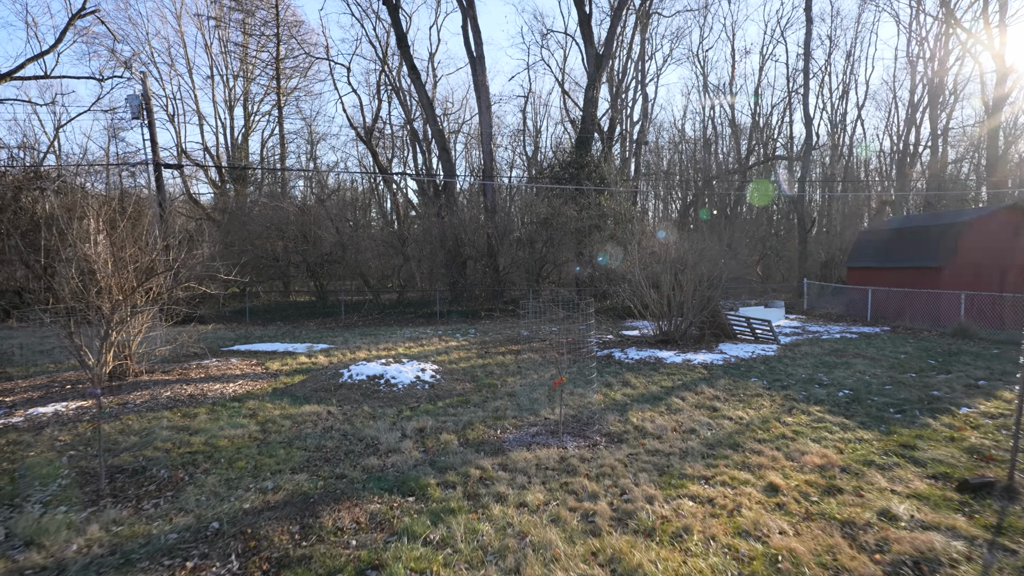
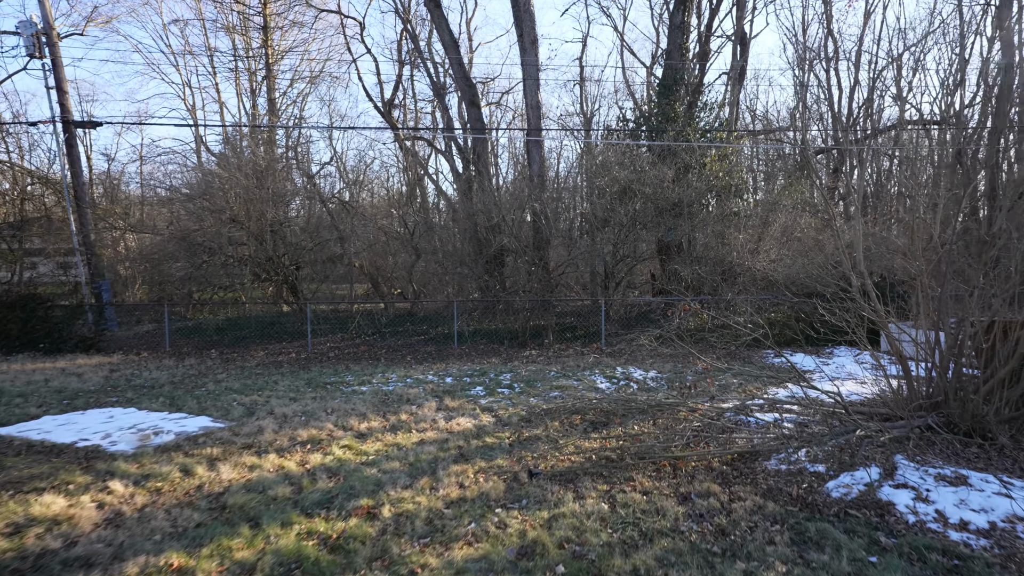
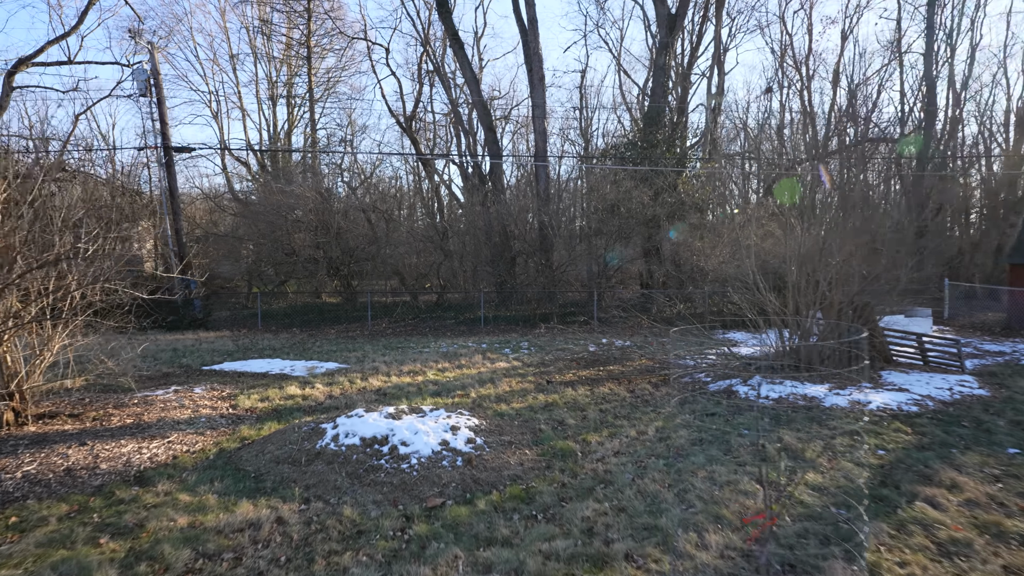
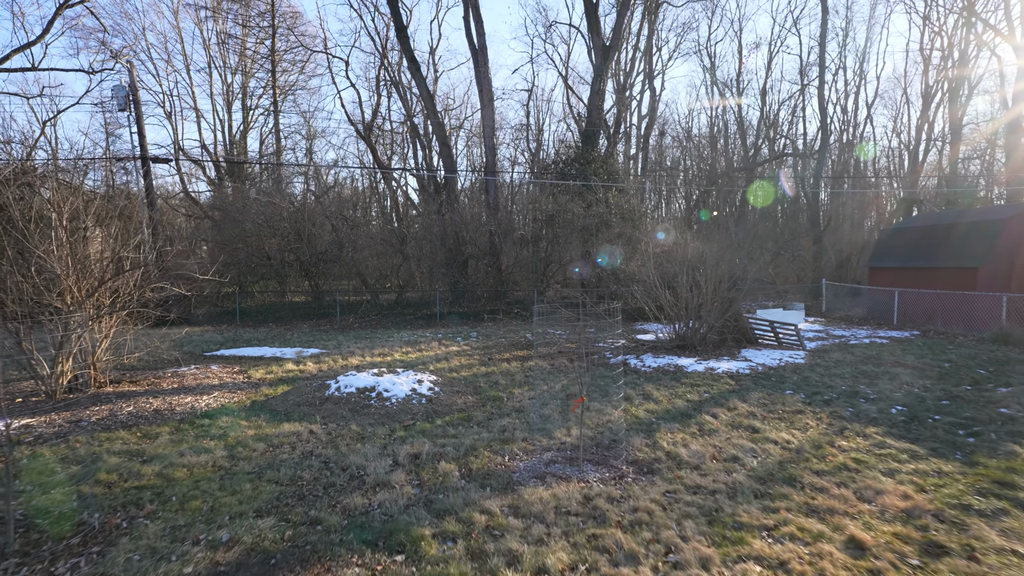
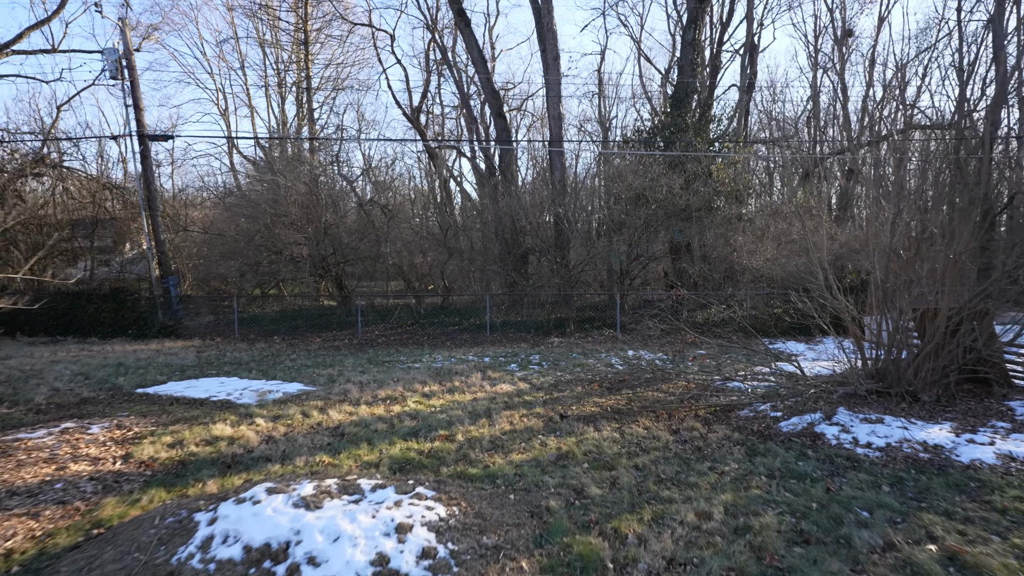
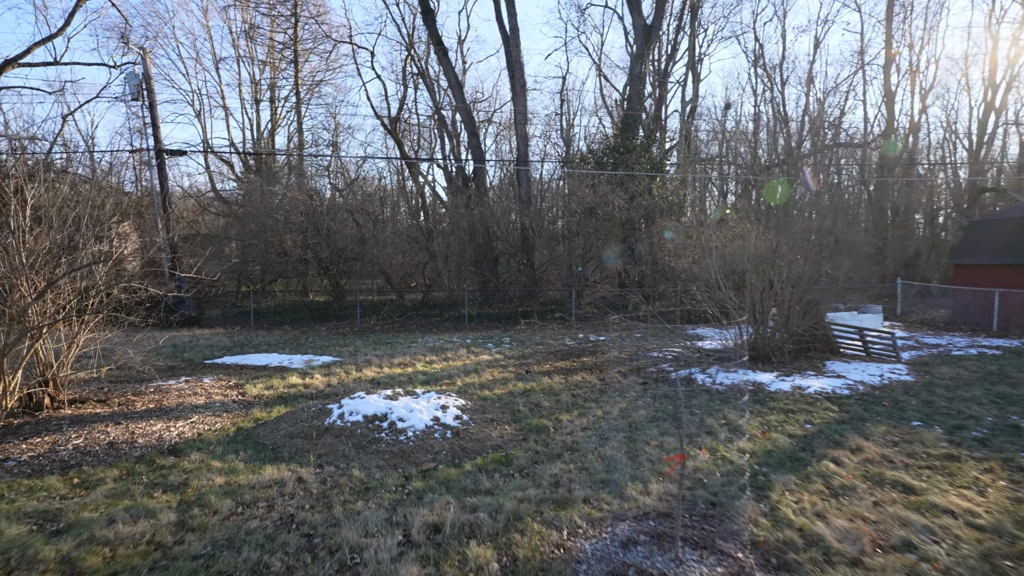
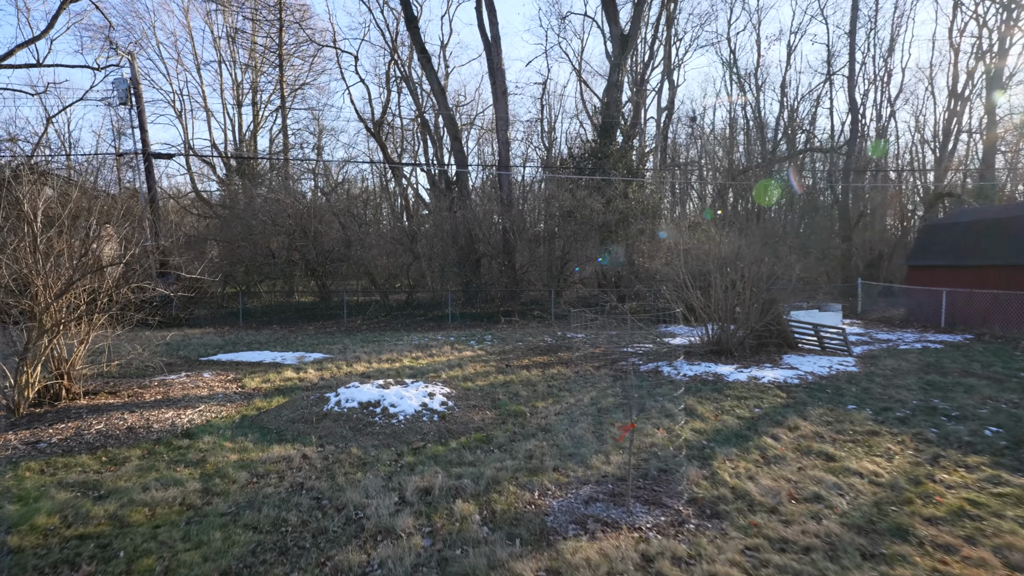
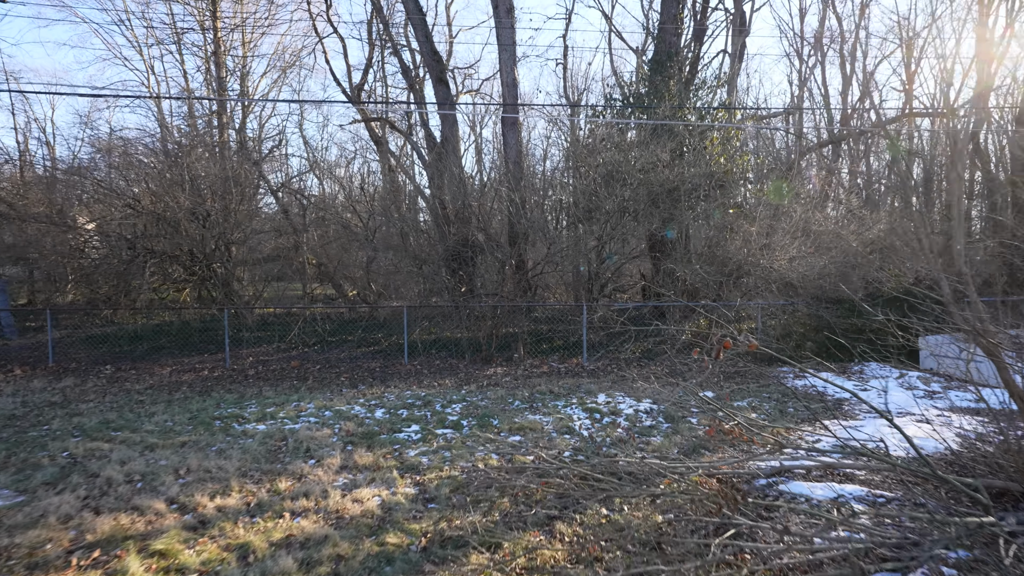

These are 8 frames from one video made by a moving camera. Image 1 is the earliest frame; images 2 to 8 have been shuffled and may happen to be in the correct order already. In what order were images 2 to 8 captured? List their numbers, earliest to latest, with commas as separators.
4, 7, 6, 3, 5, 2, 8
